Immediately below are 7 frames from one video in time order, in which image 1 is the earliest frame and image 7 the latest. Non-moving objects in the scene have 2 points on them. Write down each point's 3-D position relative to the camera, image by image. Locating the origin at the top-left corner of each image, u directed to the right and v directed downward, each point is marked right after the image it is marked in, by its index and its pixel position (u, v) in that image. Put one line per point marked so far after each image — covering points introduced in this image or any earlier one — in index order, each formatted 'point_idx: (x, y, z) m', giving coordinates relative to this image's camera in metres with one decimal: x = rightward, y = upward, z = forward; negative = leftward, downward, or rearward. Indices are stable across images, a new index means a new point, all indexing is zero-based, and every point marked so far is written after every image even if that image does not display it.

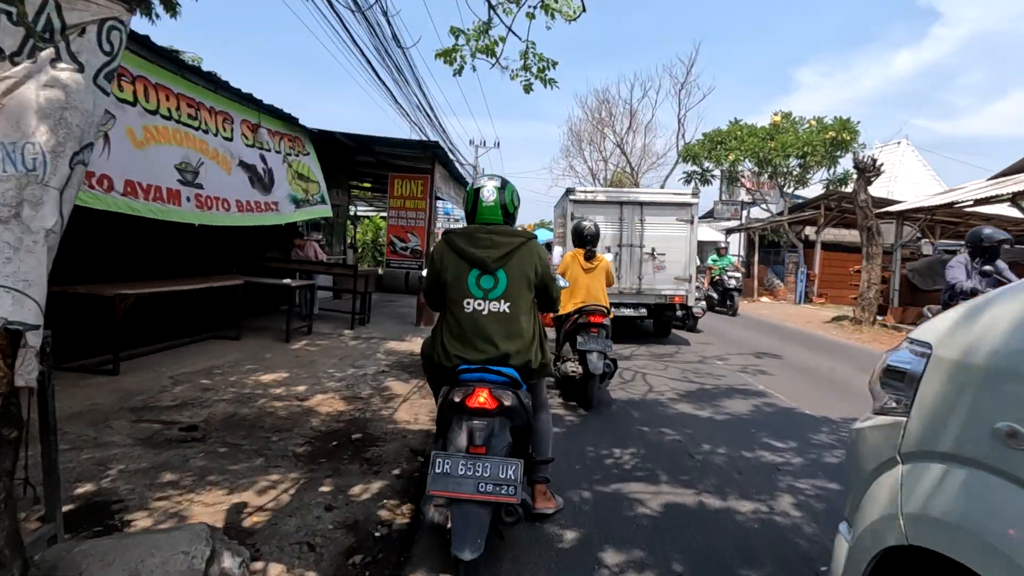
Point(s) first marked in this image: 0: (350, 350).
0: (-2.3, -0.9, +7.9) m
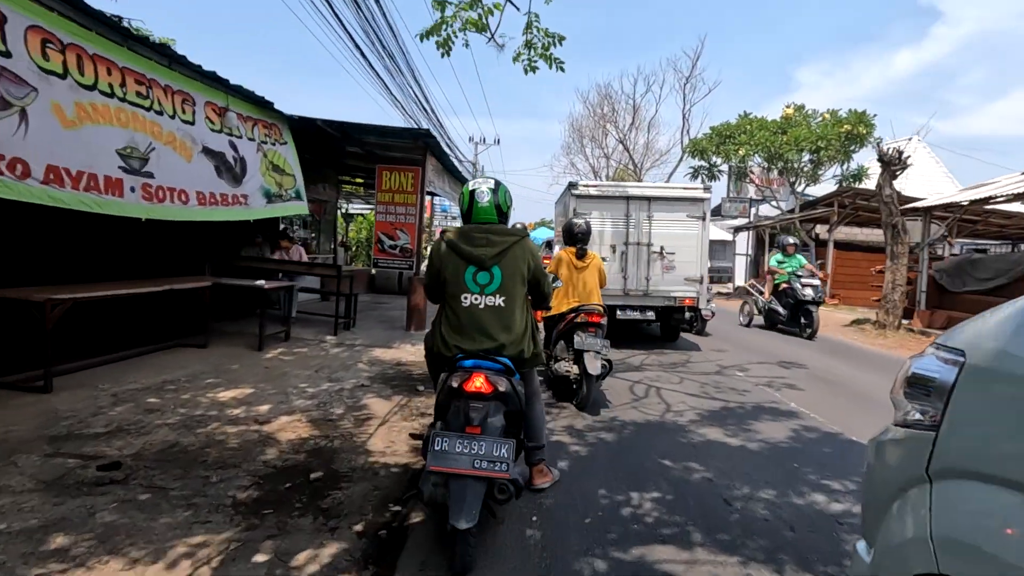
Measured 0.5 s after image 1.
0: (-2.4, -0.9, +7.1) m
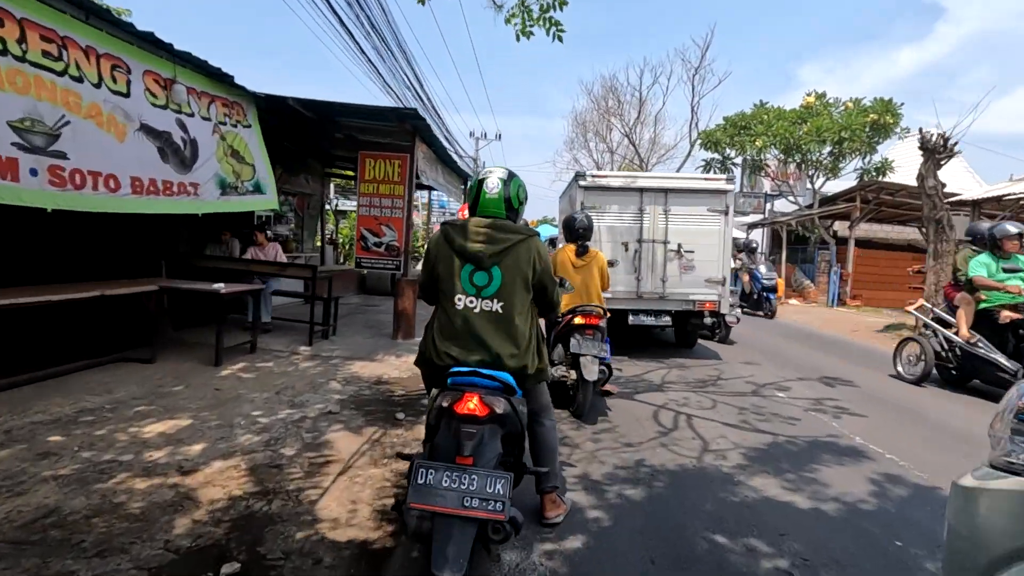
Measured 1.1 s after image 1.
0: (-2.4, -1.0, +6.0) m
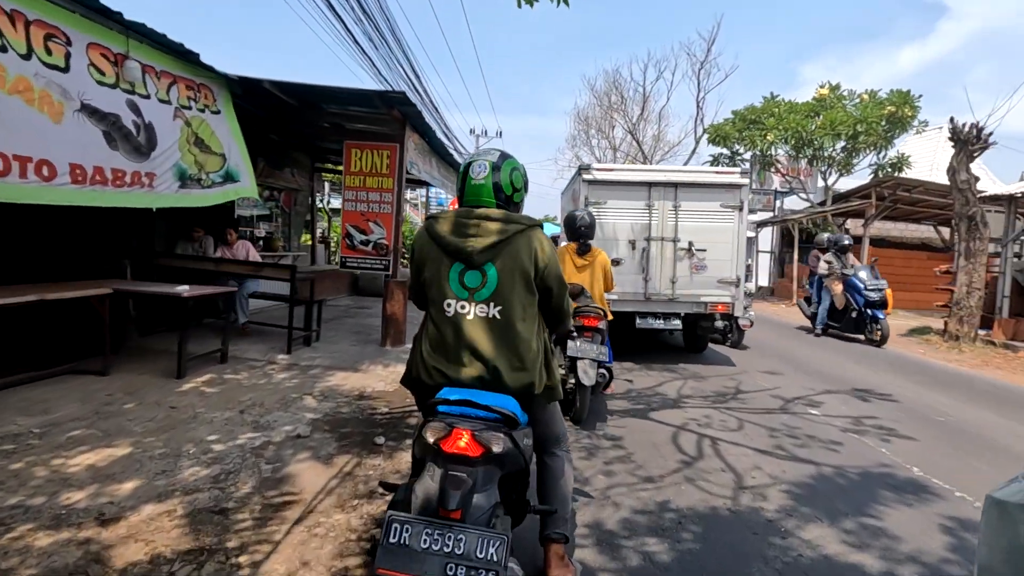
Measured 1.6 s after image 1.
0: (-2.4, -1.0, +5.3) m
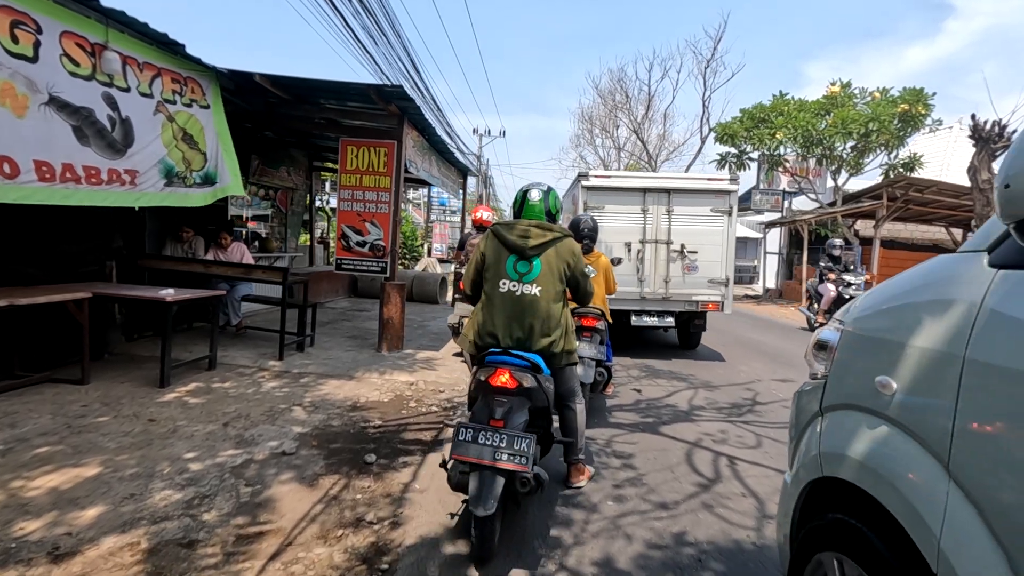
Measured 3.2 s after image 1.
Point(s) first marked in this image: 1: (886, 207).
0: (-2.4, -1.1, +5.0) m
1: (+11.0, +2.4, +16.0) m
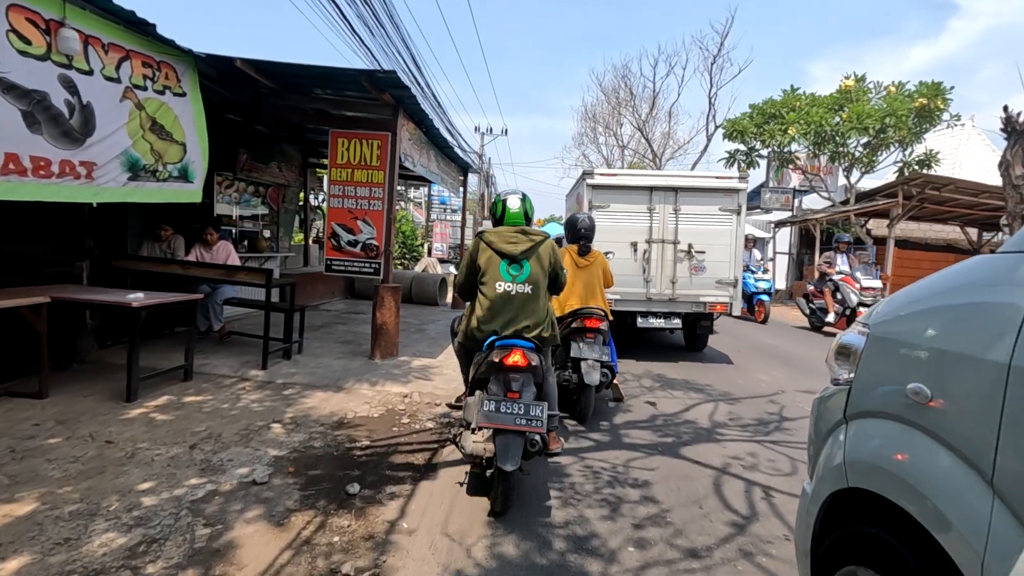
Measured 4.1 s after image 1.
0: (-2.4, -1.1, +4.5) m
1: (+11.0, +2.3, +15.5) m
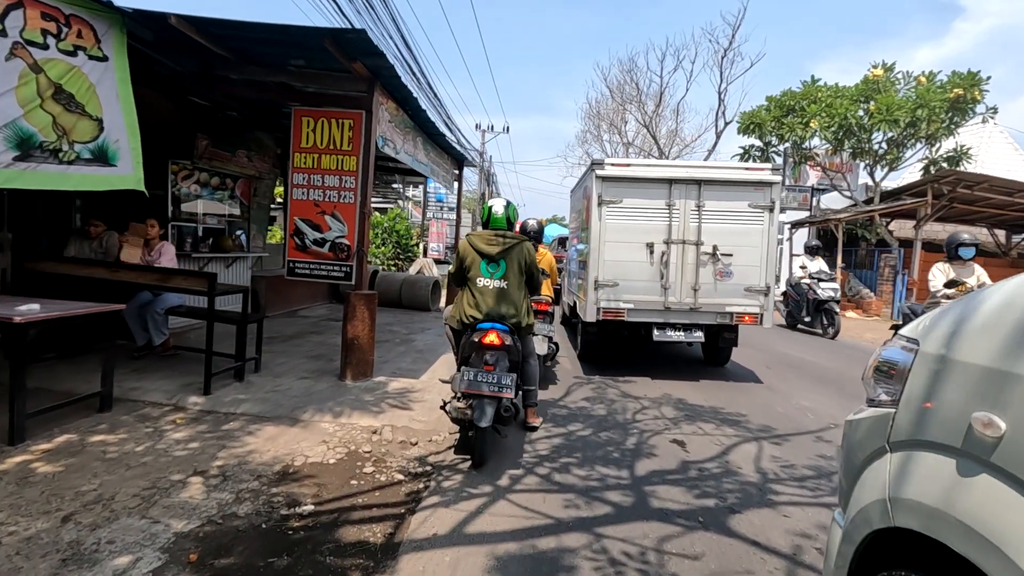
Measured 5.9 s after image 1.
0: (-2.4, -1.2, +3.5) m
1: (+11.0, +2.2, +14.4) m
